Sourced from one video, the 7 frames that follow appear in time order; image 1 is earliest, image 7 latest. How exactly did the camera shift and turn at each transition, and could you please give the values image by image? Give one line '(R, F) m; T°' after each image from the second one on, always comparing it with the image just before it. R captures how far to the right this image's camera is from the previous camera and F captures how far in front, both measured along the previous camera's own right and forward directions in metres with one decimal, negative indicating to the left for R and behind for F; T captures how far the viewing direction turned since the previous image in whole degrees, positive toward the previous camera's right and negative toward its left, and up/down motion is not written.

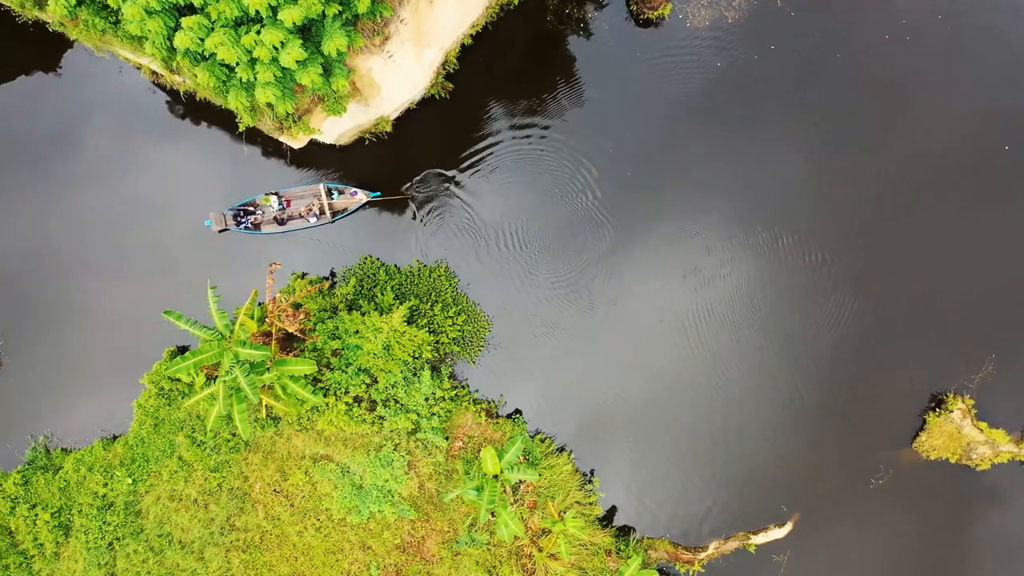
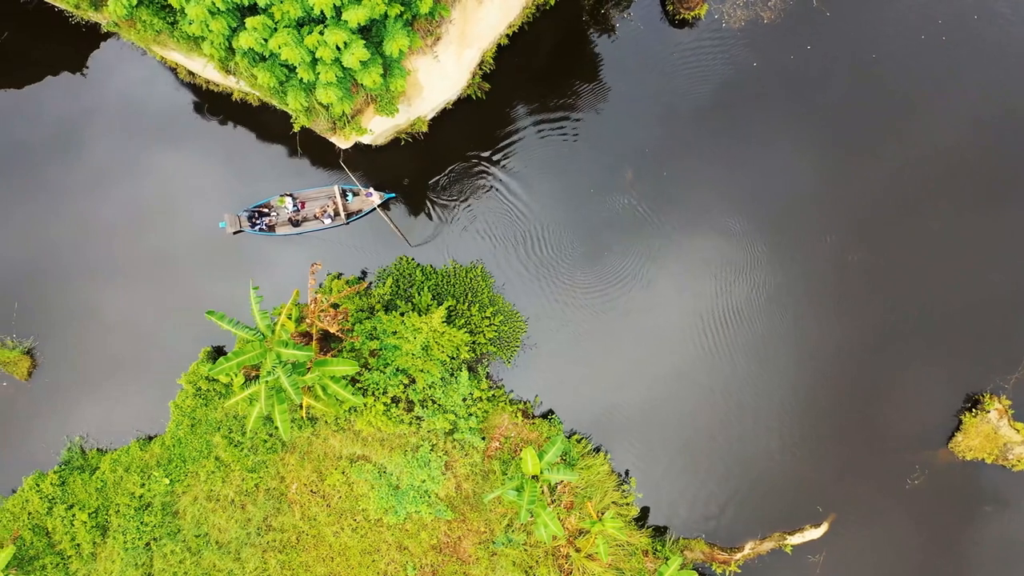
(-0.8, 0.0) m; 0°
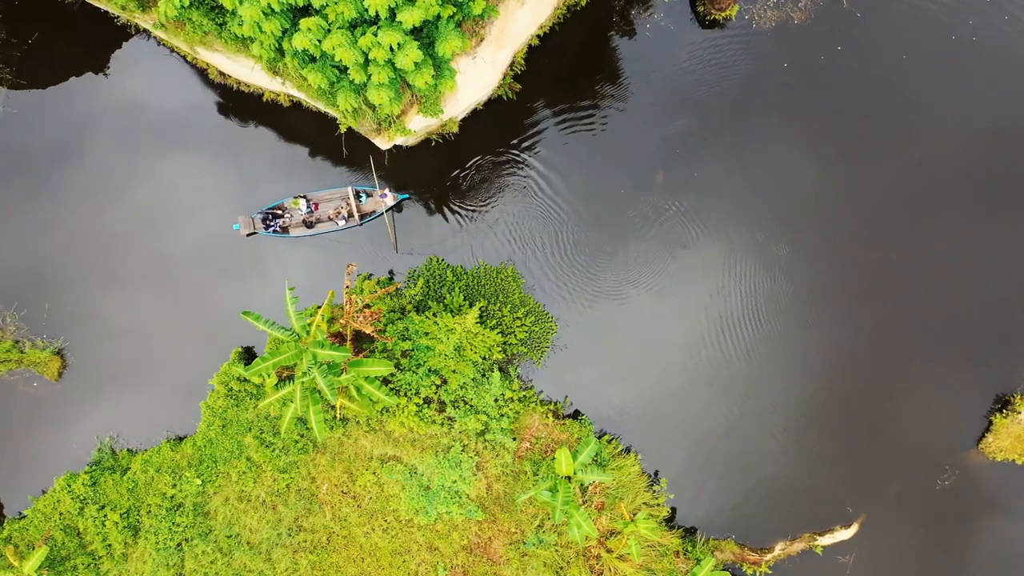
(-0.7, 0.0) m; 0°
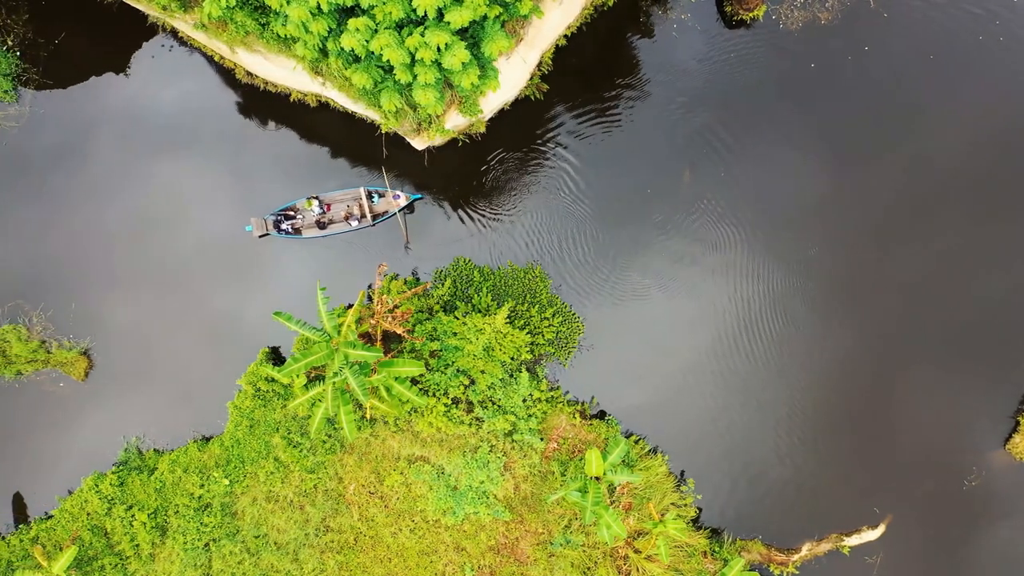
(-0.6, 0.0) m; 0°
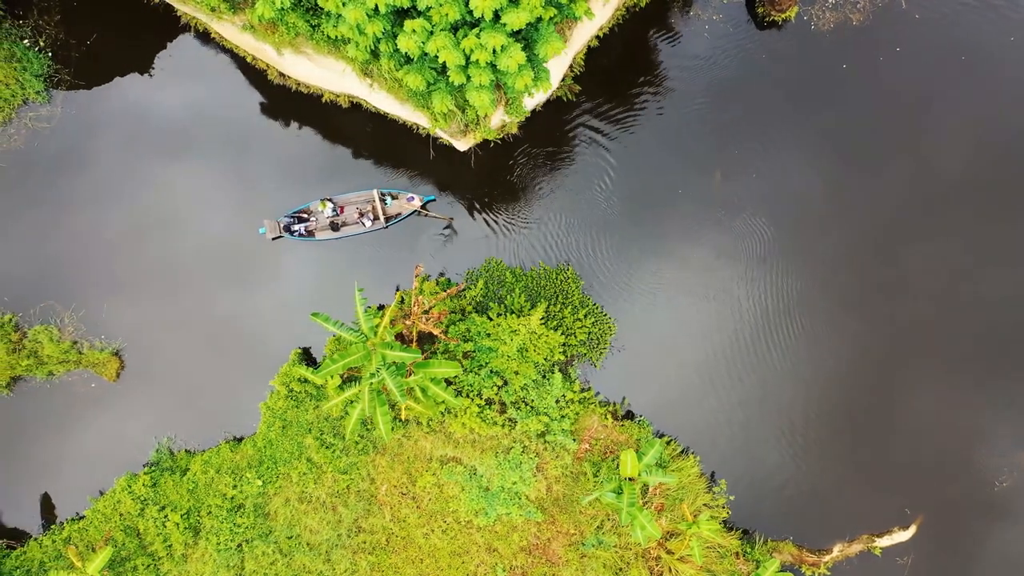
(-0.7, 0.0) m; 0°
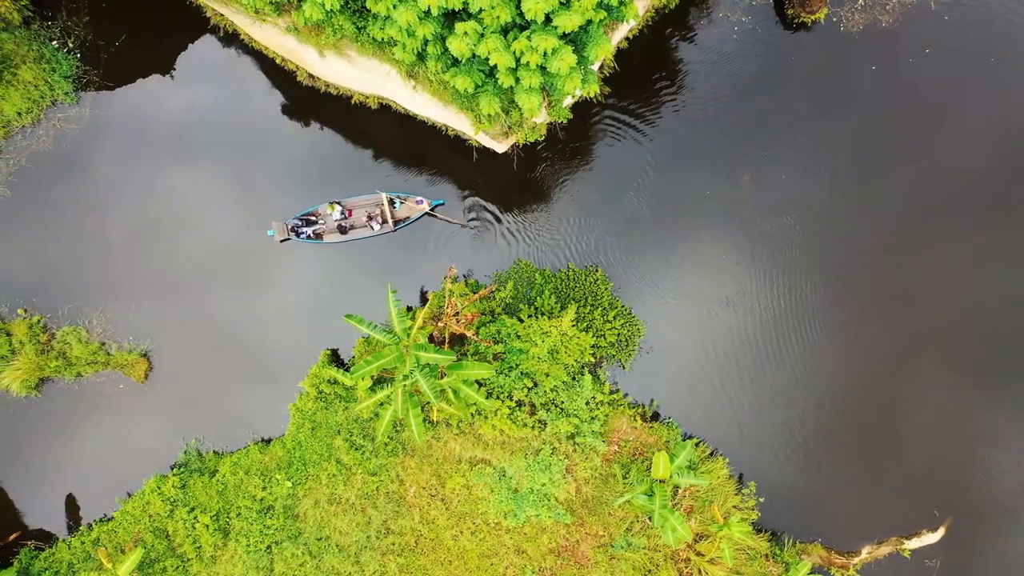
(-0.6, 0.0) m; 0°
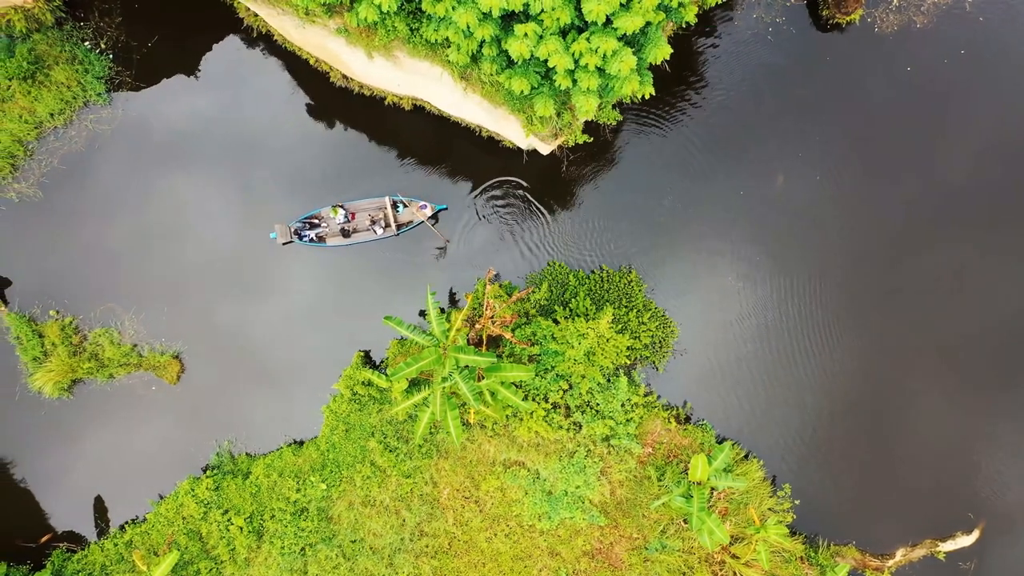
(-0.7, 0.0) m; 0°
